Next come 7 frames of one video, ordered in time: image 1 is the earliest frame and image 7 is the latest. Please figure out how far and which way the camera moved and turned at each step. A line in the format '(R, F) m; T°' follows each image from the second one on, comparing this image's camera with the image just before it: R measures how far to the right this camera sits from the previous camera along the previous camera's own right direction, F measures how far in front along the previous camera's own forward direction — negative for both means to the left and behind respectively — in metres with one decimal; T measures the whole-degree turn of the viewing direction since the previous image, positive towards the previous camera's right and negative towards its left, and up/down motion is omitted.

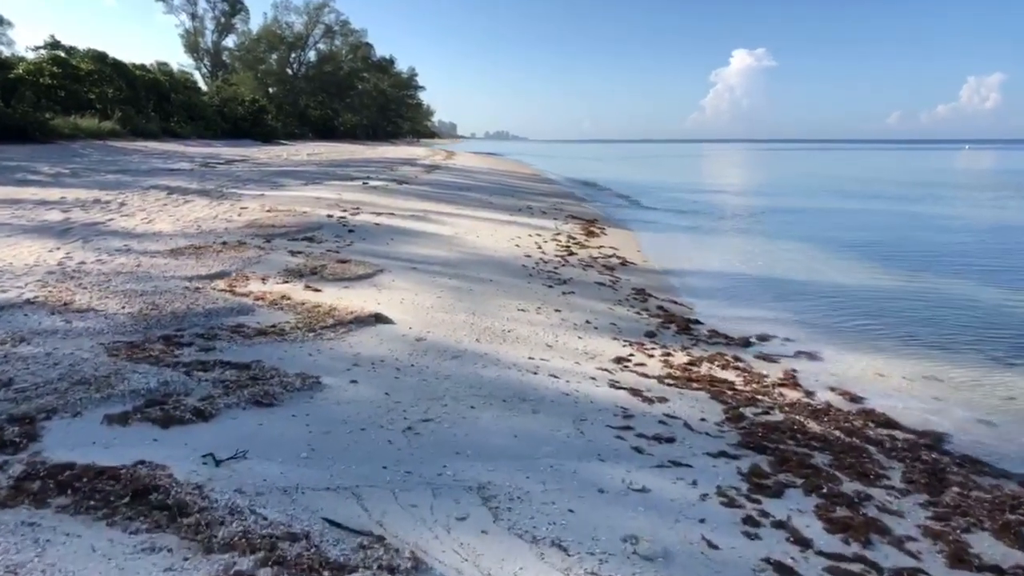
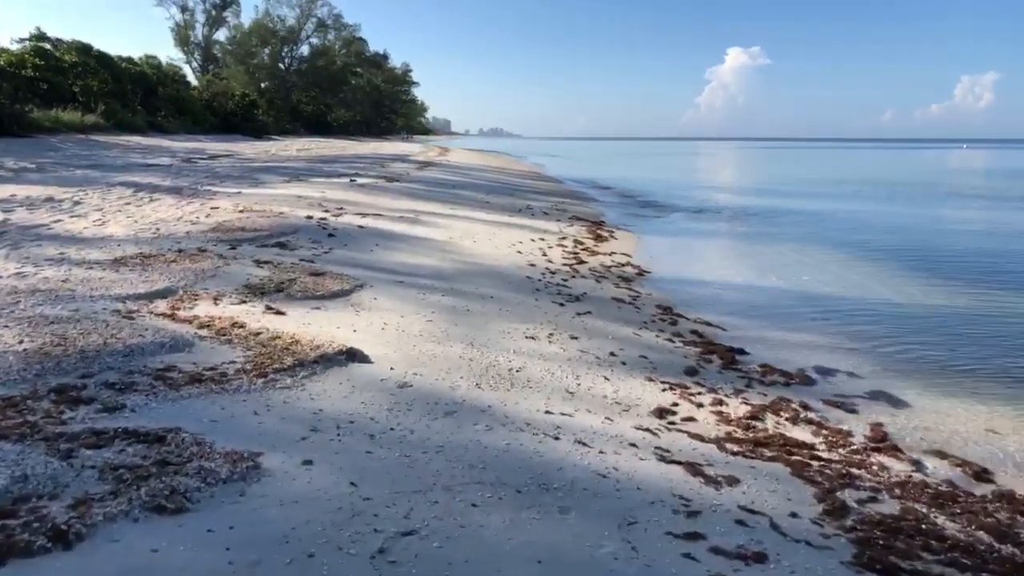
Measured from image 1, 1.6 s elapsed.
(-0.1, +1.6) m; 0°
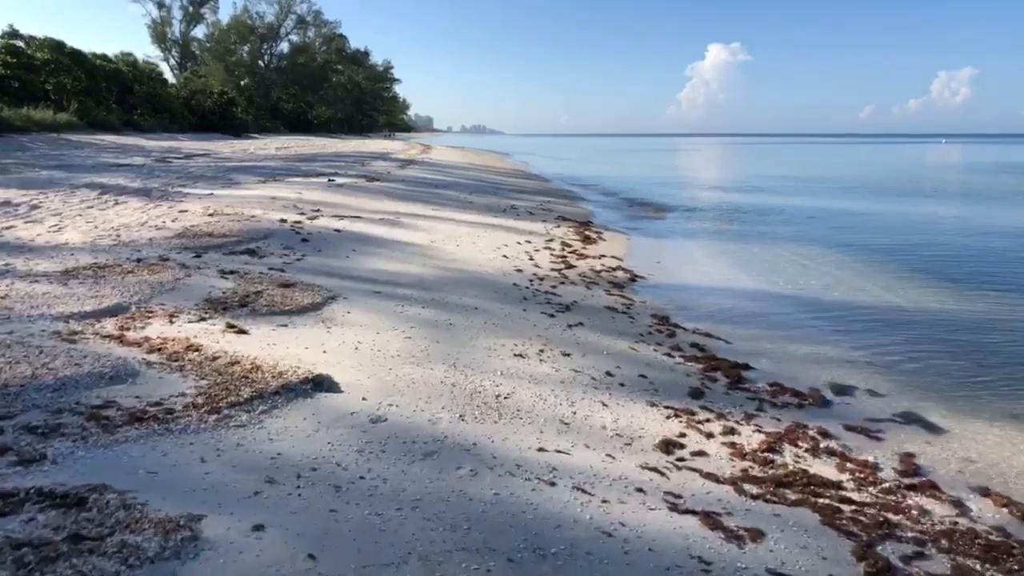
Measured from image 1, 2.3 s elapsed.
(0.0, +0.6) m; +1°
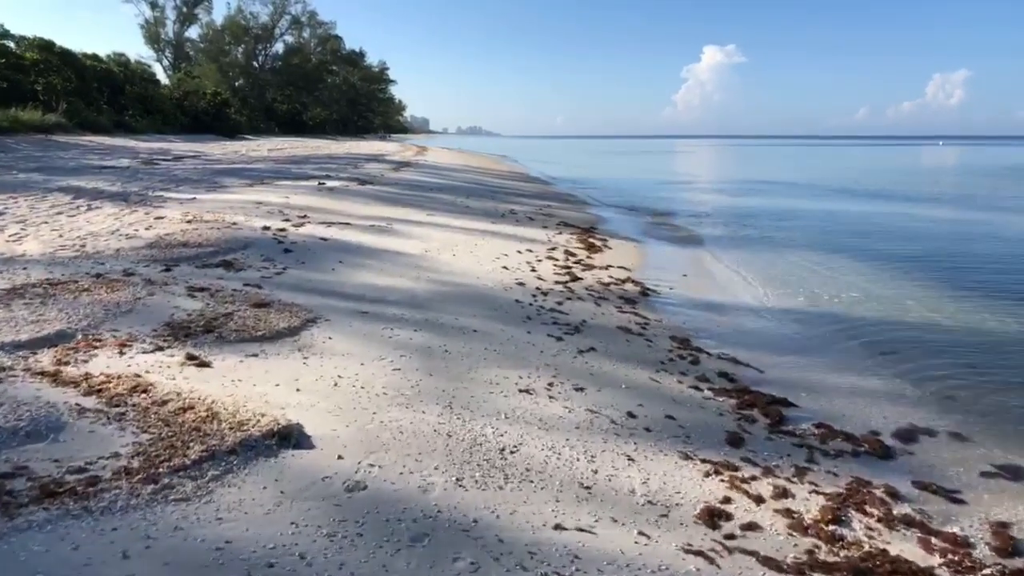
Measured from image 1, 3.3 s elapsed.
(-0.1, +0.9) m; 0°
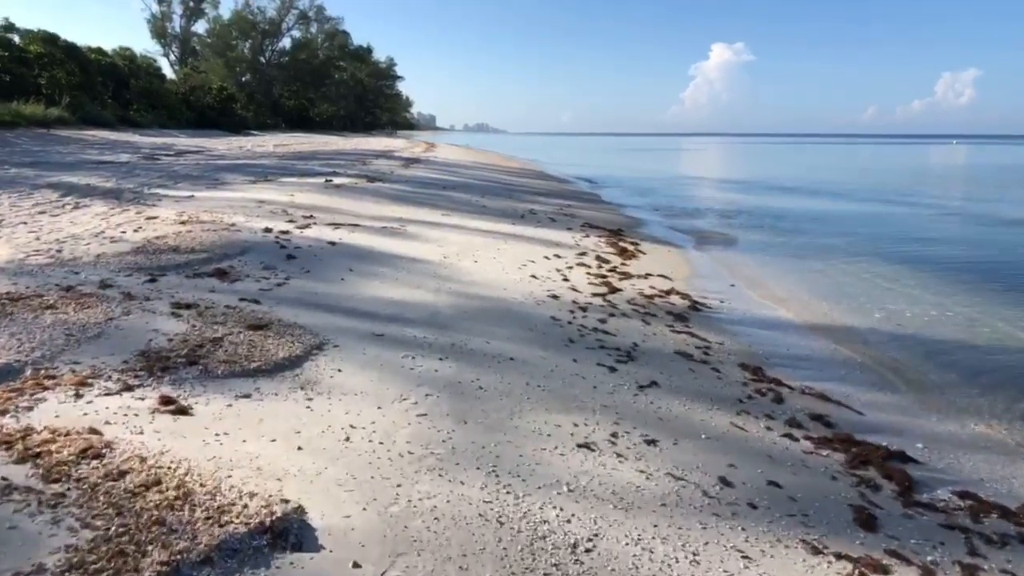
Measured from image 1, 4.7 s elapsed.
(-0.3, +1.2) m; 0°
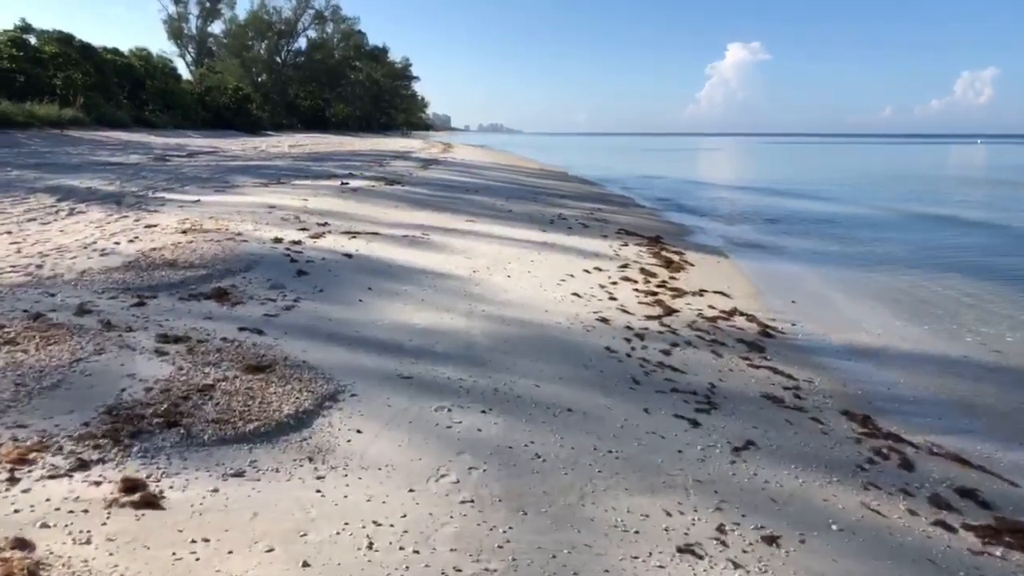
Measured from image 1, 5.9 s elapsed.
(-0.3, +1.2) m; -1°
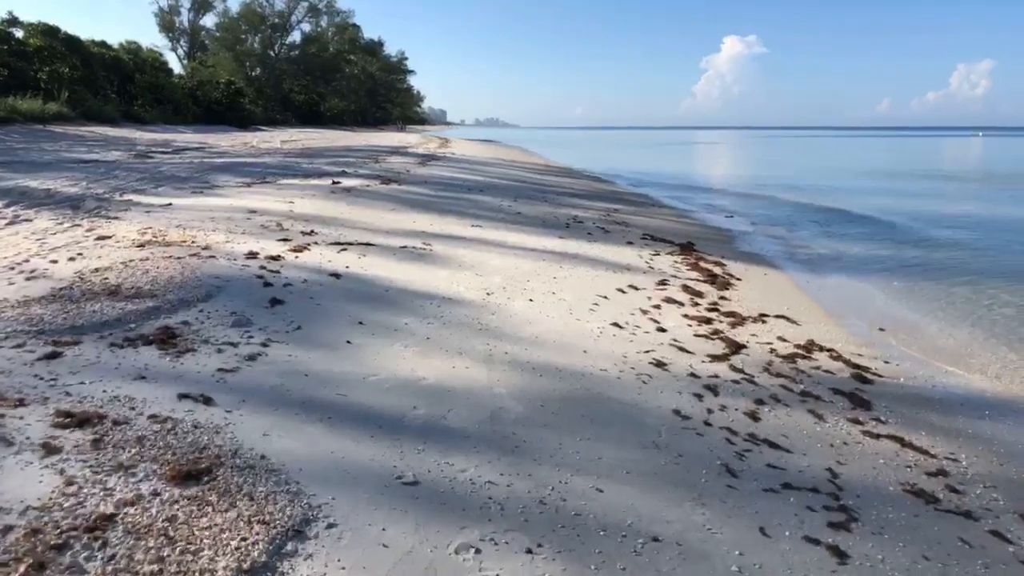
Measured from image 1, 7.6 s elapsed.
(-0.3, +1.7) m; 0°
